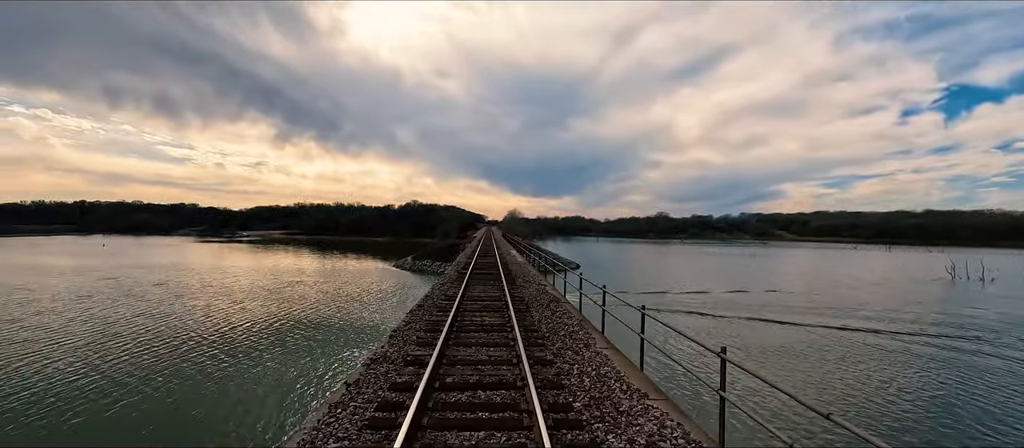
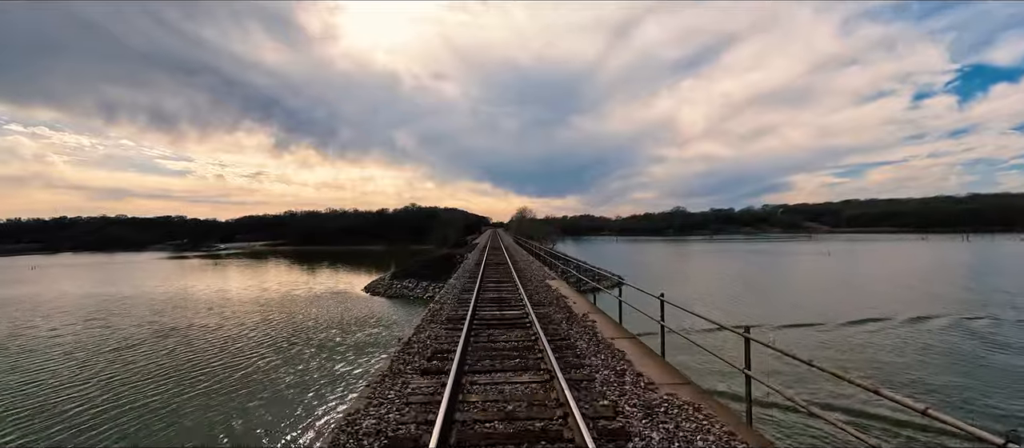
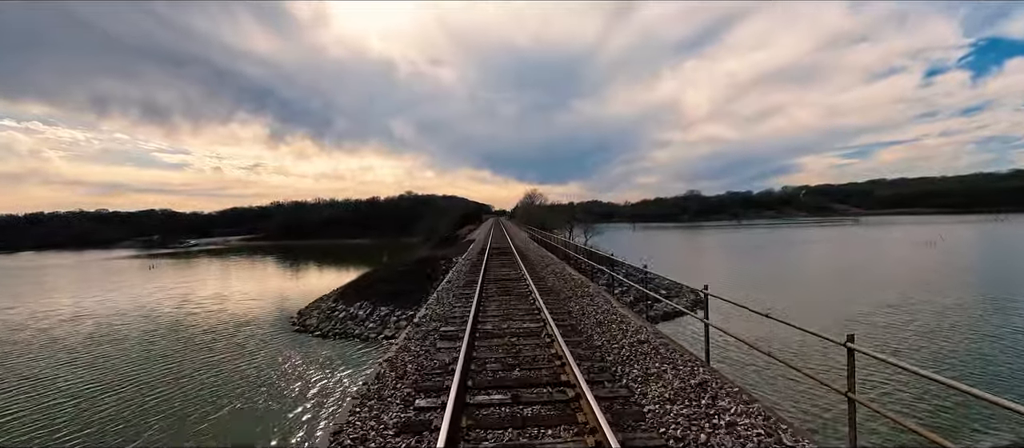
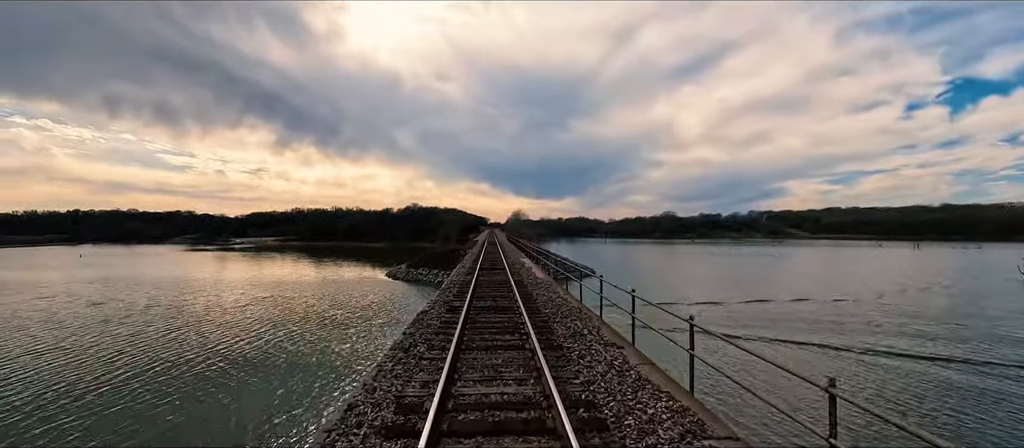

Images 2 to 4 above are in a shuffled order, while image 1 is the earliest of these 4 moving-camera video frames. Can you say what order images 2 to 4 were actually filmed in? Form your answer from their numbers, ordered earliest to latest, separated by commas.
4, 2, 3
